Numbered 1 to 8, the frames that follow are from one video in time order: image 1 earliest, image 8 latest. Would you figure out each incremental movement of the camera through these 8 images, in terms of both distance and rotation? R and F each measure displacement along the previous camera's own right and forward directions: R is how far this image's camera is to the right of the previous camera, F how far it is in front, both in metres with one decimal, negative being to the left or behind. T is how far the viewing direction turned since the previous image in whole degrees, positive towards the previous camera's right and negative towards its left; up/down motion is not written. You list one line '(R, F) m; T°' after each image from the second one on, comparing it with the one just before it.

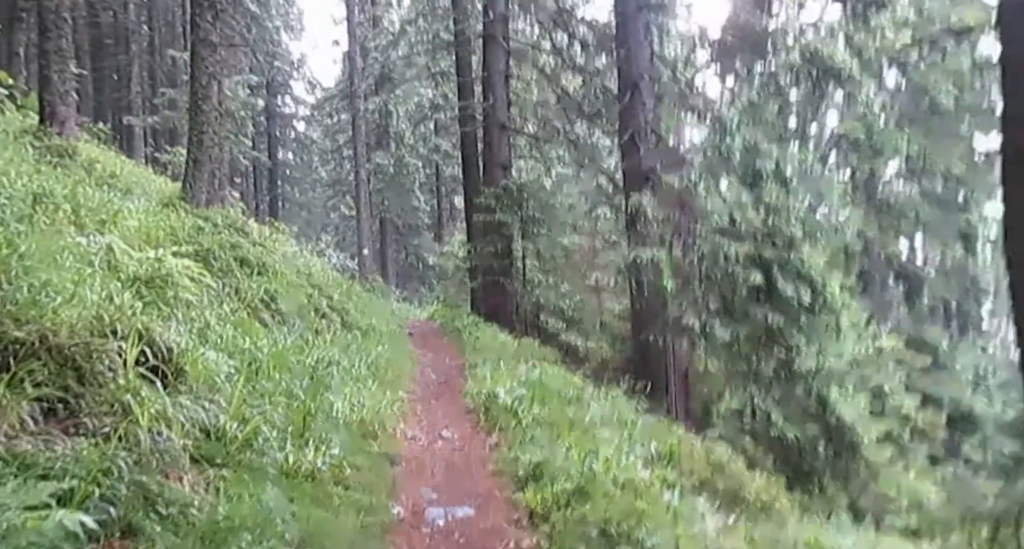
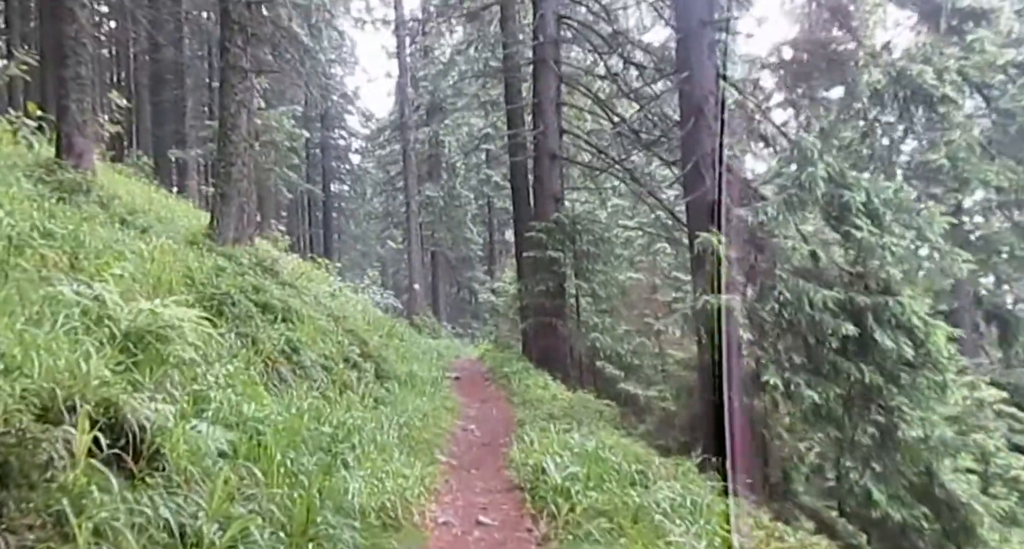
(0.0, +0.9) m; -3°
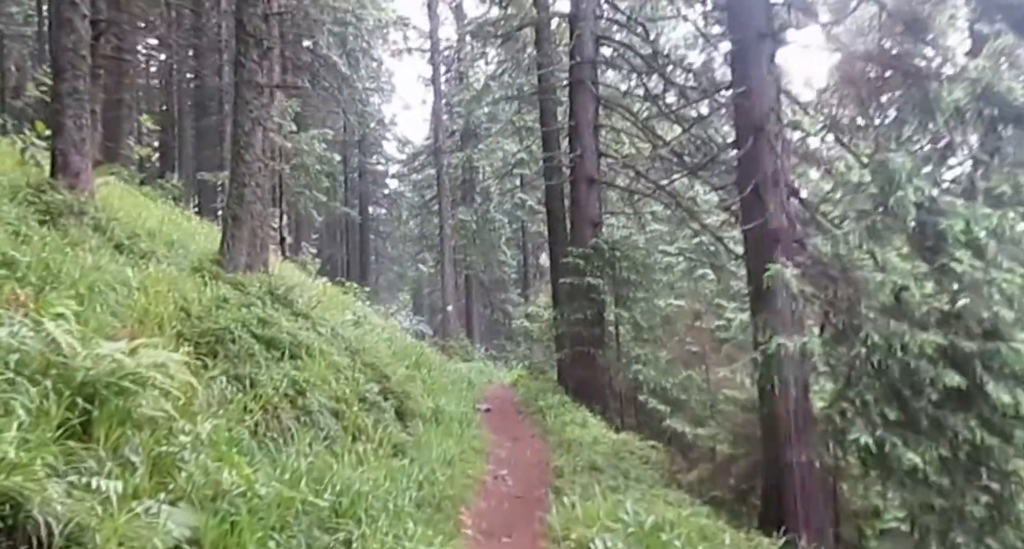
(0.0, +1.0) m; -2°
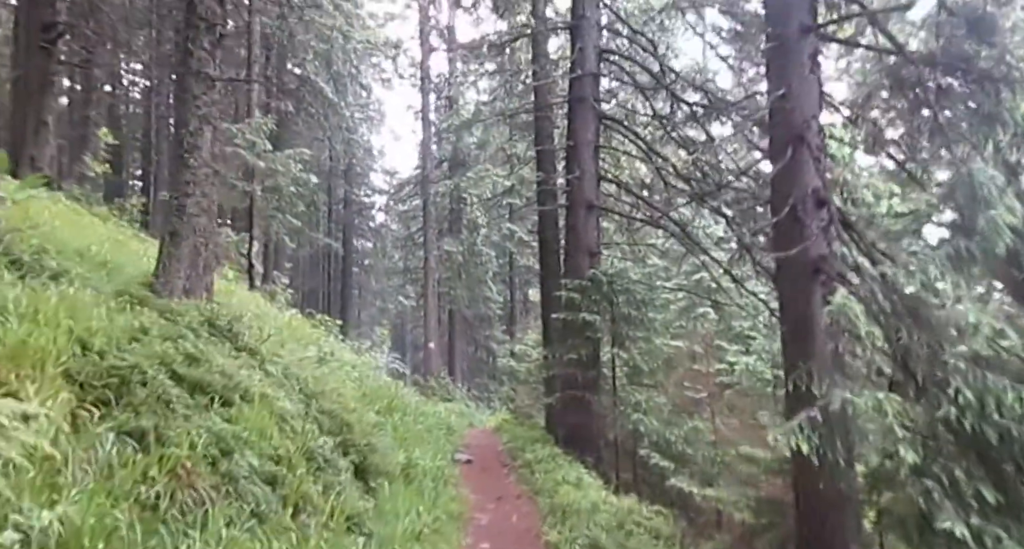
(0.0, +1.4) m; +1°
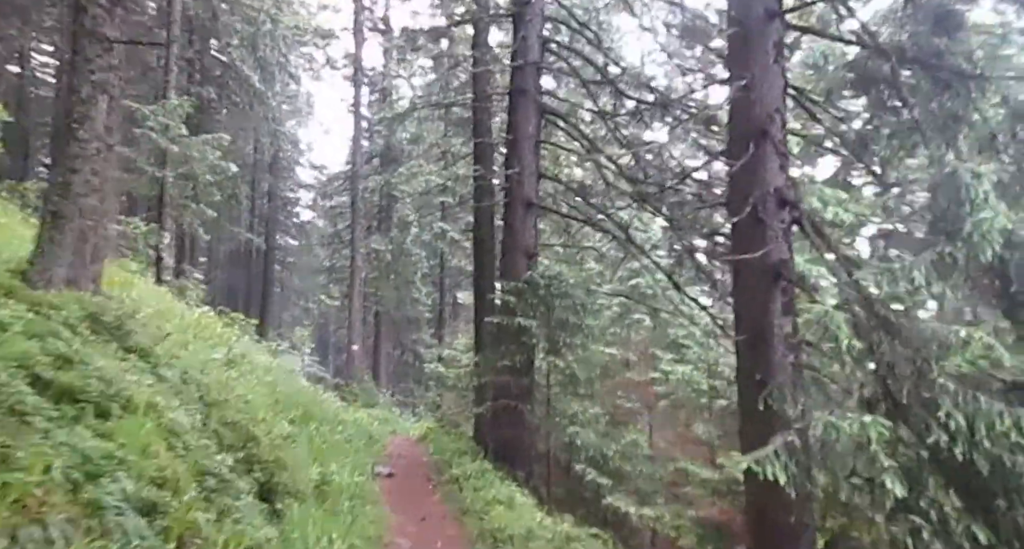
(0.0, +0.8) m; +5°
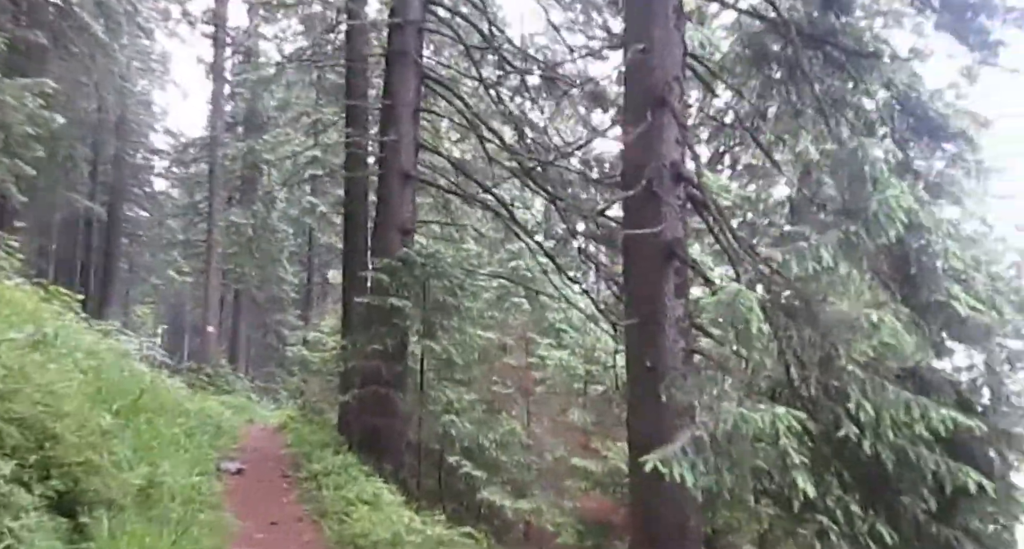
(0.0, +0.9) m; +8°
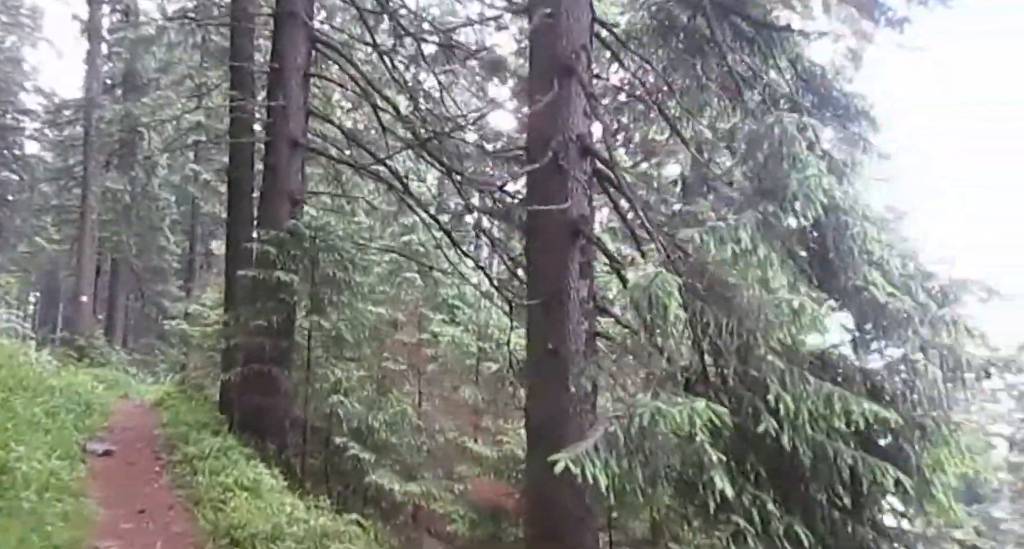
(0.0, +0.4) m; +7°
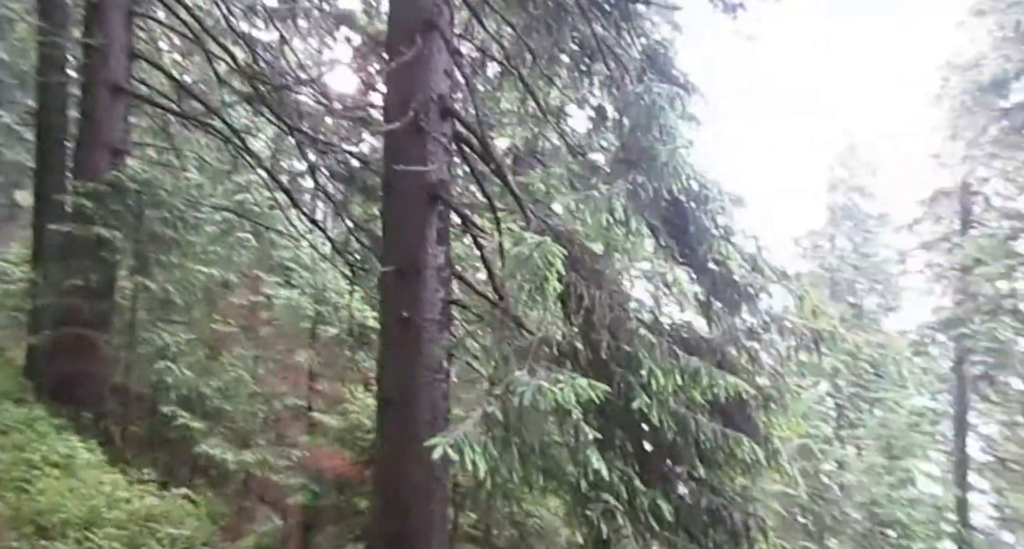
(-0.1, +0.3) m; +11°
